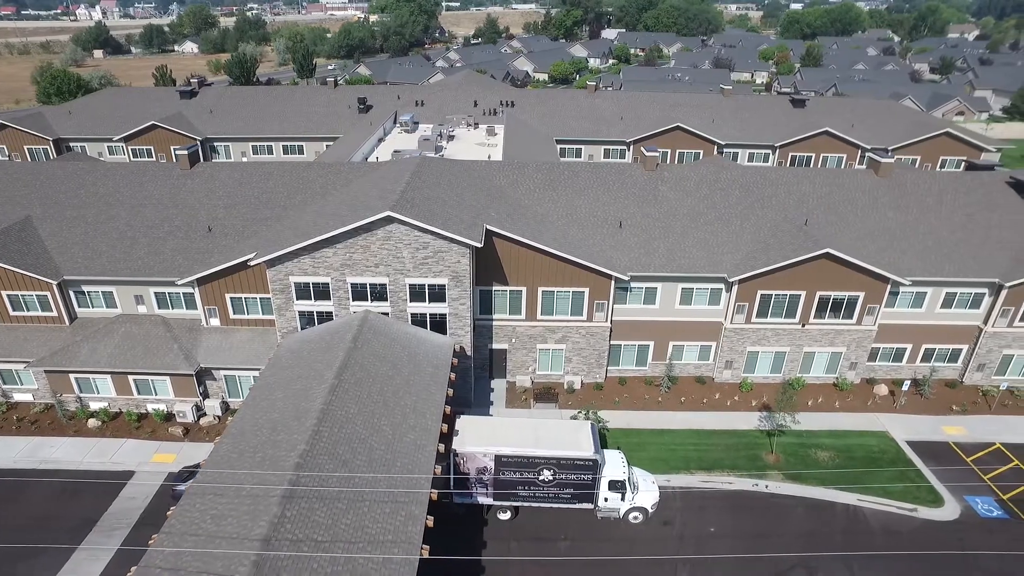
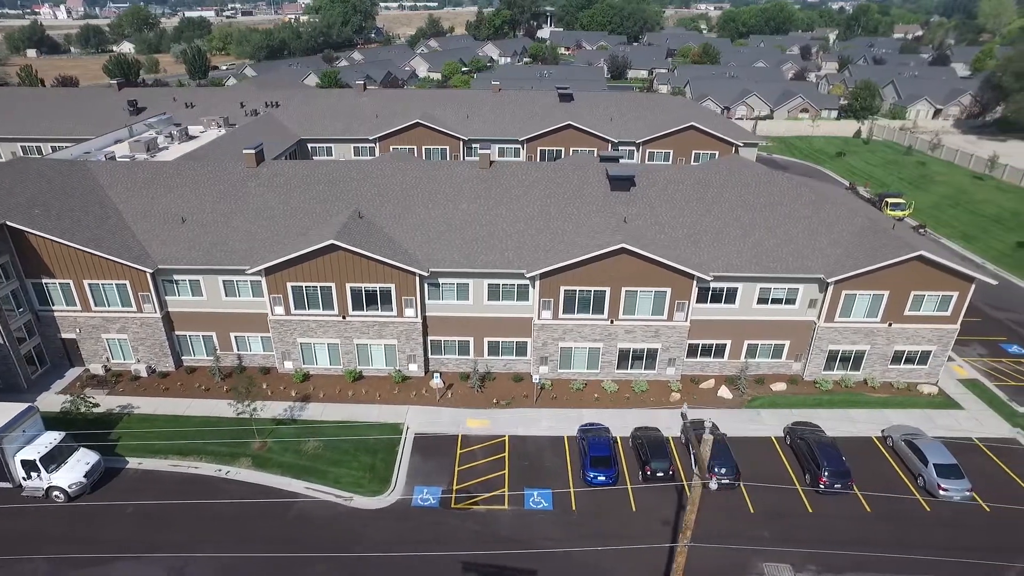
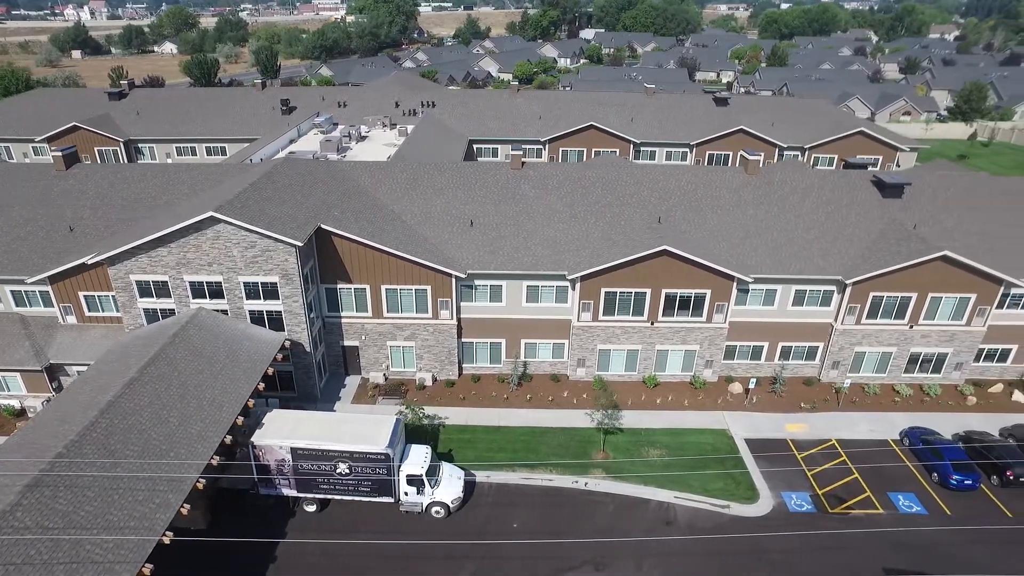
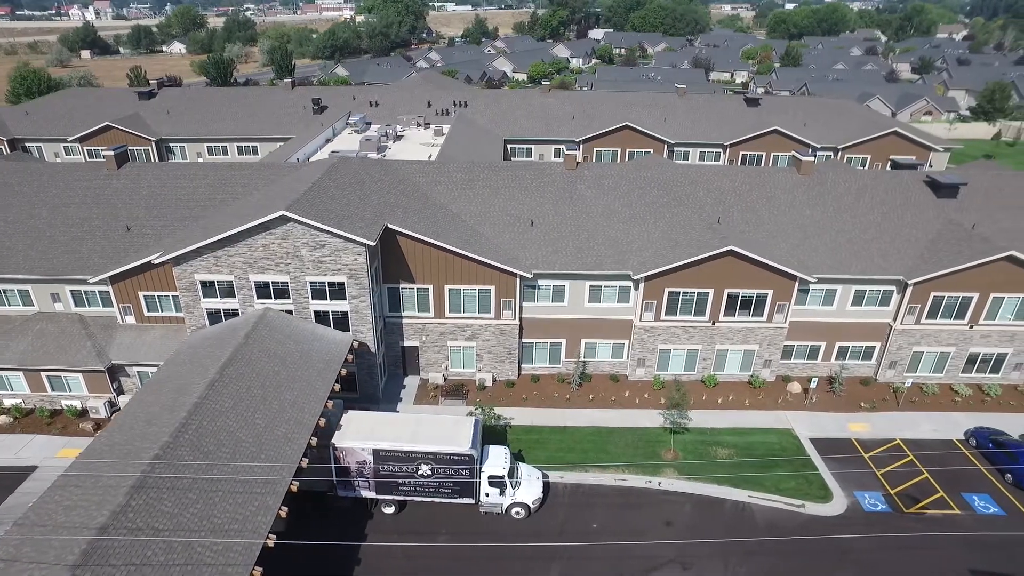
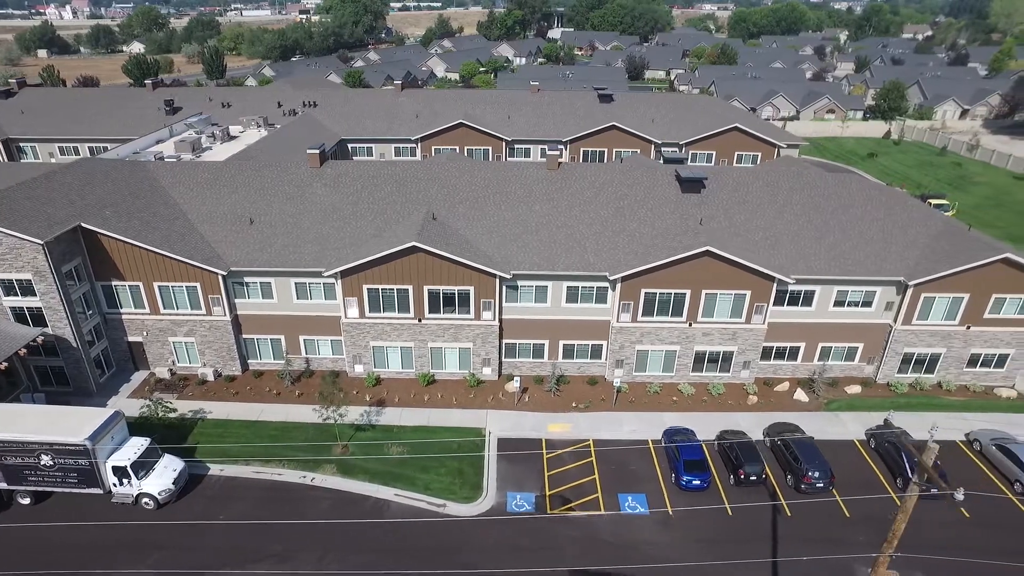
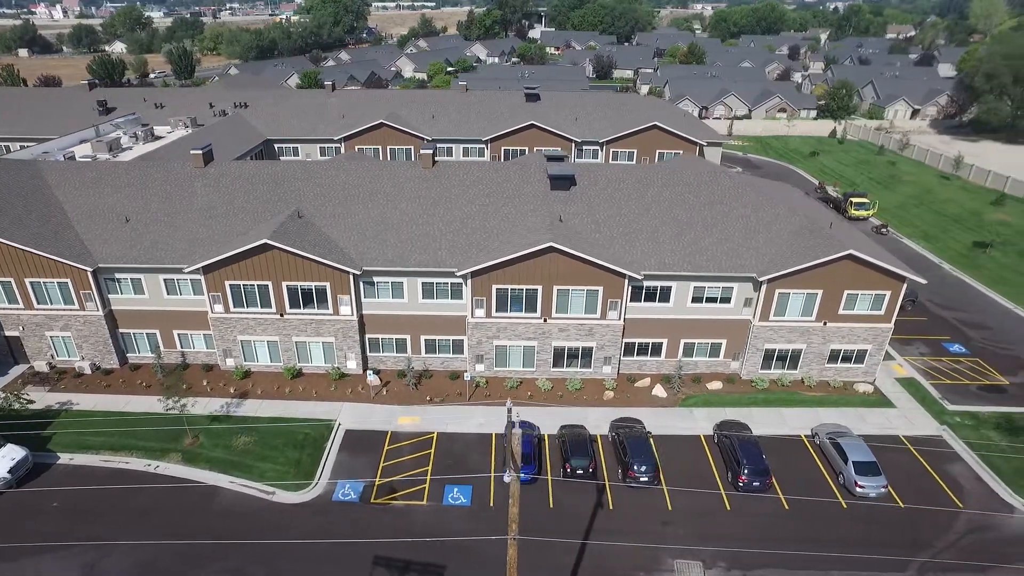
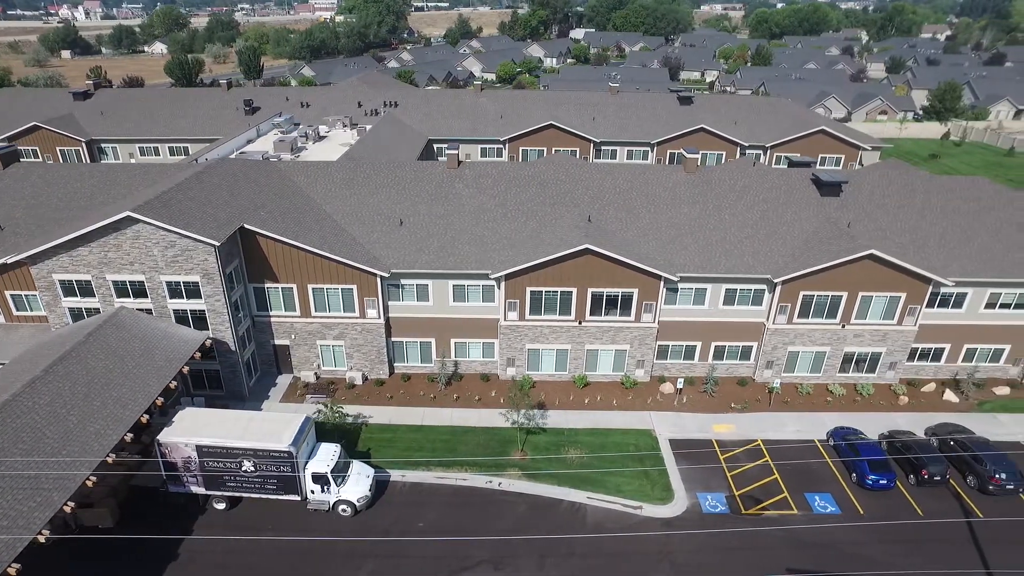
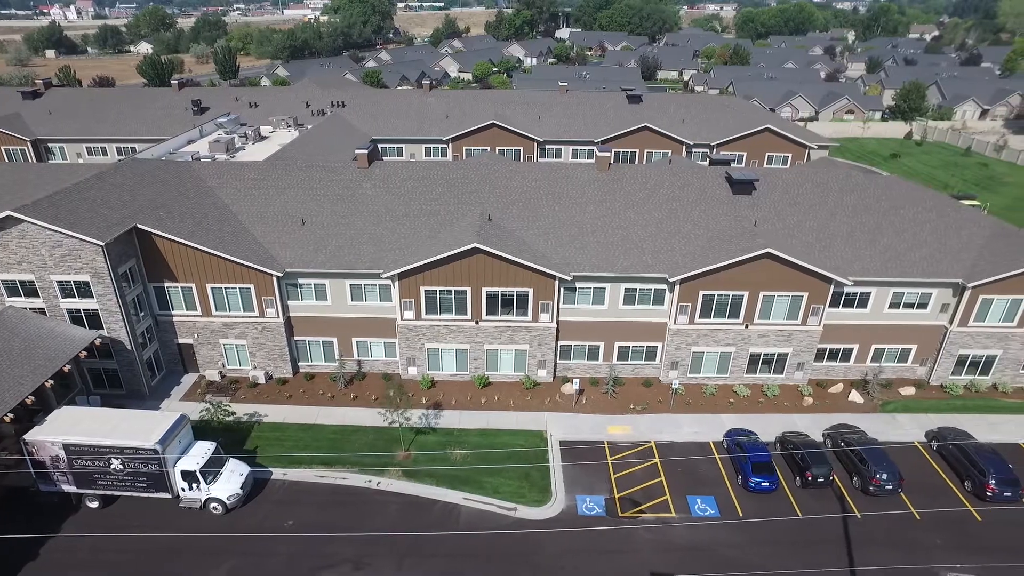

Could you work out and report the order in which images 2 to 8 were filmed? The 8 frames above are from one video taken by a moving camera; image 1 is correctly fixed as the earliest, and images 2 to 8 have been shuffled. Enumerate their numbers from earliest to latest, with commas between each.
4, 3, 7, 8, 5, 2, 6
